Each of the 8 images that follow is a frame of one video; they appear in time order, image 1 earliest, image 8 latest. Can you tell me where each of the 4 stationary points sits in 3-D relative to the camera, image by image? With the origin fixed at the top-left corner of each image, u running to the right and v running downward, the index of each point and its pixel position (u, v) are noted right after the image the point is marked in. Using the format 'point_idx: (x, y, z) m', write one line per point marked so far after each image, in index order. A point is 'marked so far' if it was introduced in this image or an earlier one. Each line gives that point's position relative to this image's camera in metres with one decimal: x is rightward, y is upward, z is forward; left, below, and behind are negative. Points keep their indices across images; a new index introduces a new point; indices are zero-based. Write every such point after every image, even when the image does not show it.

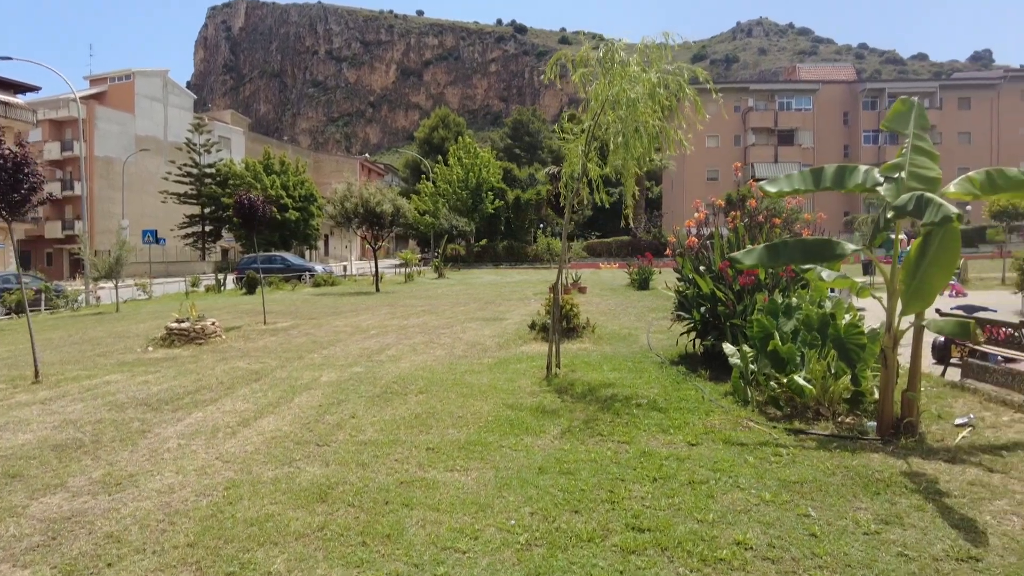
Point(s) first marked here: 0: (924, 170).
0: (+3.3, +1.0, +5.4) m
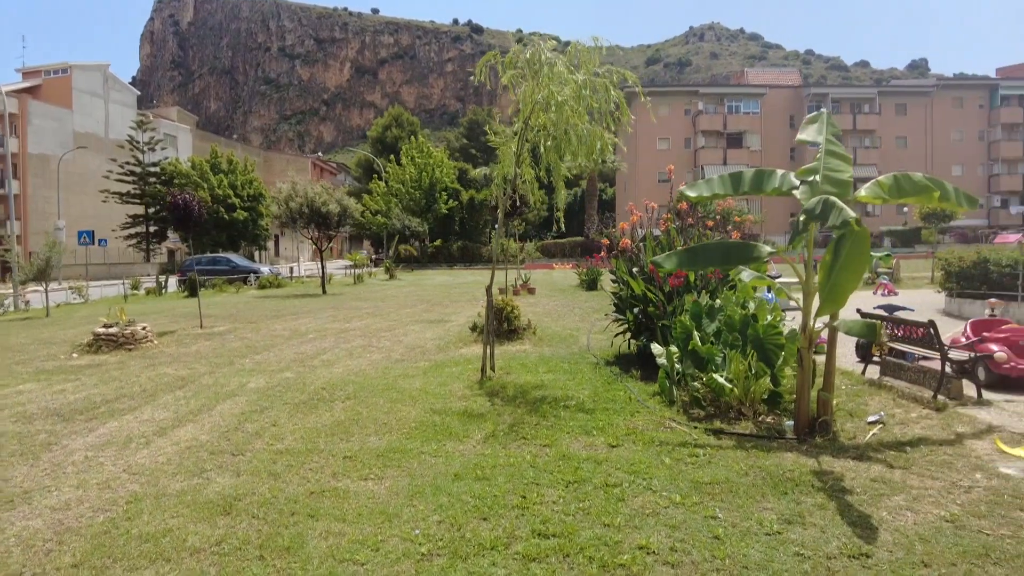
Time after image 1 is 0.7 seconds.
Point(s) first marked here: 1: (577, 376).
0: (+2.7, +0.9, +5.6) m
1: (+0.8, -1.1, +8.0) m
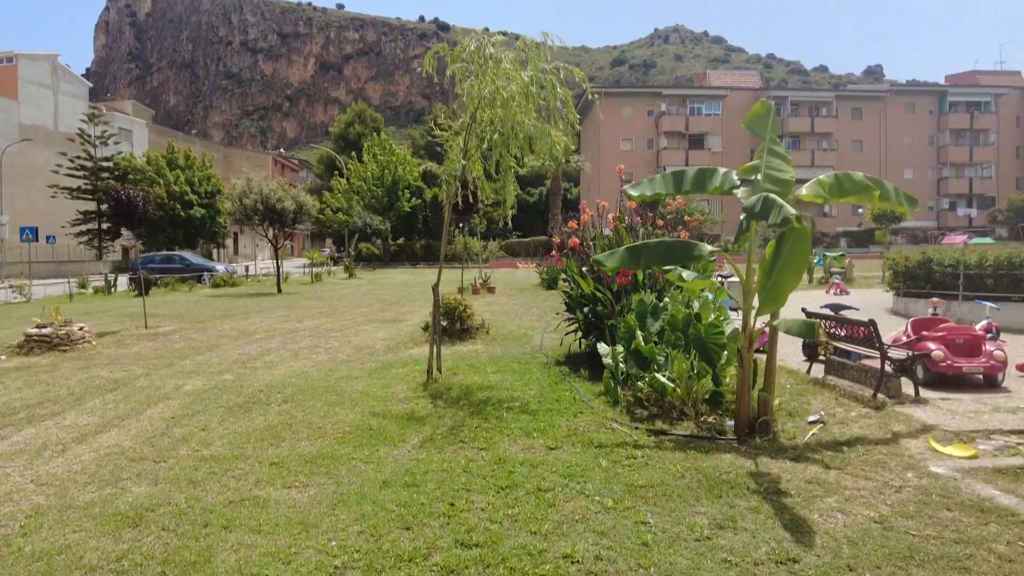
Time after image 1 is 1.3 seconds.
0: (+2.2, +0.9, +5.5) m
1: (+0.1, -1.1, +7.9) m
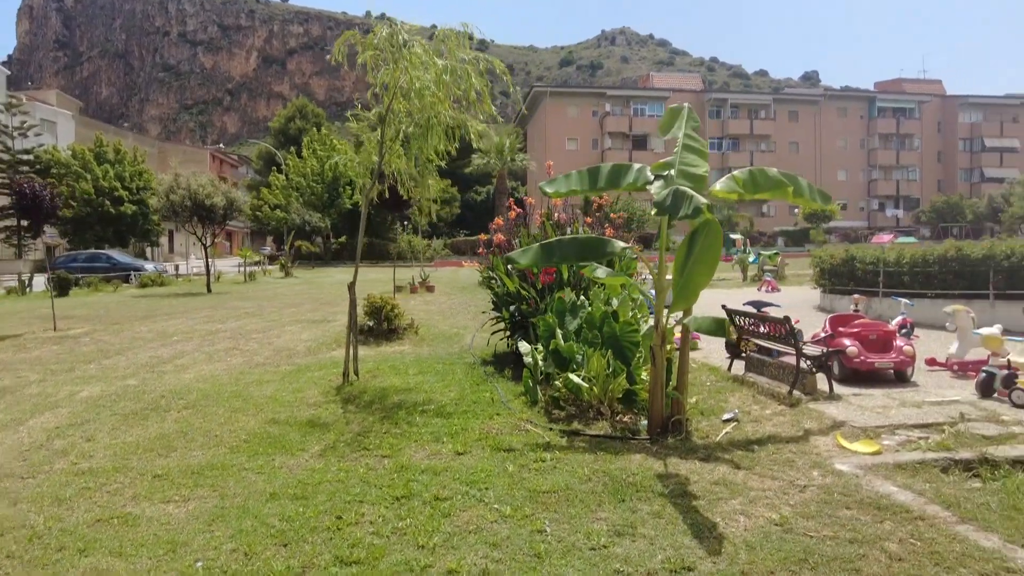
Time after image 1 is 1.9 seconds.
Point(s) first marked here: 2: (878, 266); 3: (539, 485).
0: (+1.5, +1.0, +5.4) m
1: (-0.8, -1.0, +7.6) m
2: (+6.2, +0.4, +11.3) m
3: (+0.2, -1.2, +4.2) m
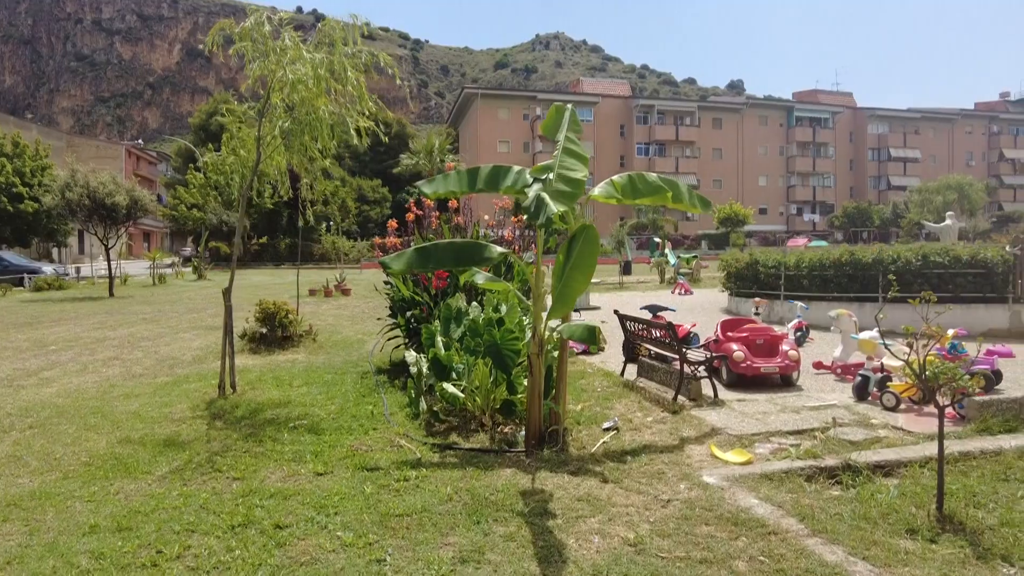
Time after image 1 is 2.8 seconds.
0: (+0.5, +0.9, +5.3) m
1: (-1.9, -1.1, +7.3) m
2: (+4.6, +0.3, +11.6) m
3: (-0.7, -1.3, +3.9) m
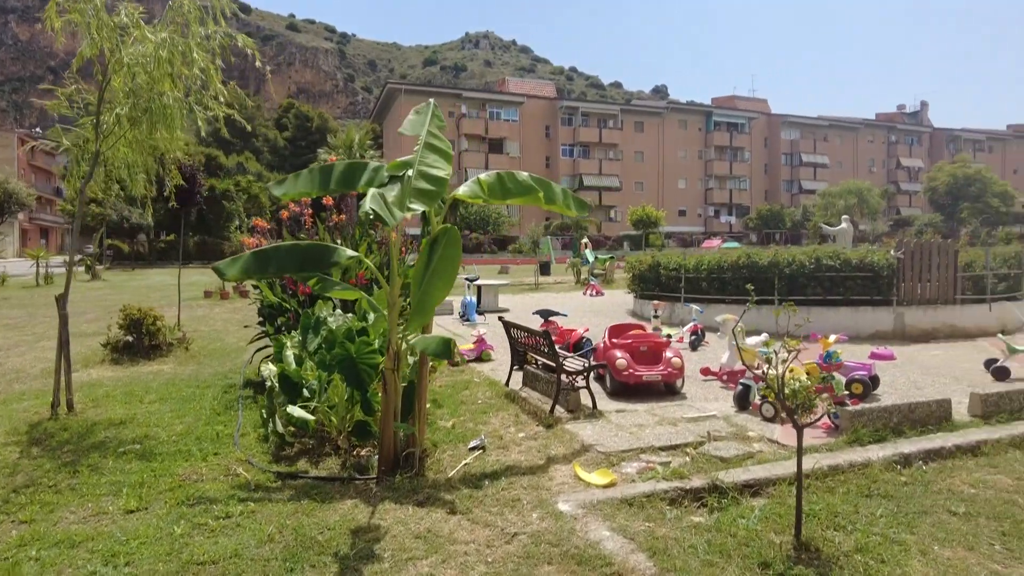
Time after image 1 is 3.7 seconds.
0: (-0.6, +0.9, +4.9) m
1: (-3.2, -1.1, +6.6) m
2: (+2.9, +0.3, +11.5) m
3: (-1.6, -1.4, +3.4) m
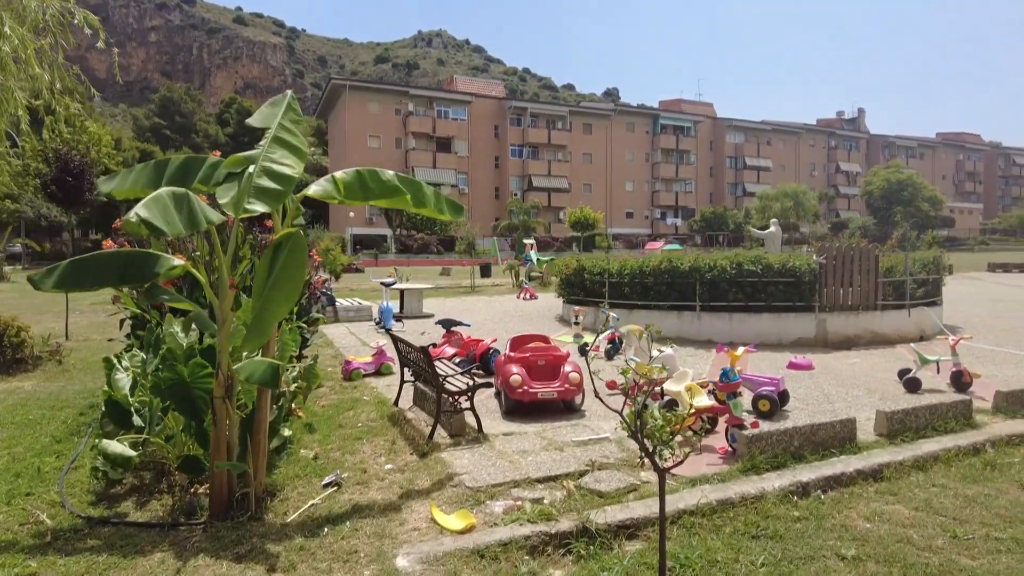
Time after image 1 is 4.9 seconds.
0: (-1.5, +0.8, +4.2) m
1: (-4.2, -1.2, +5.8) m
2: (+1.6, +0.2, +11.2) m
3: (-2.4, -1.4, +2.7) m
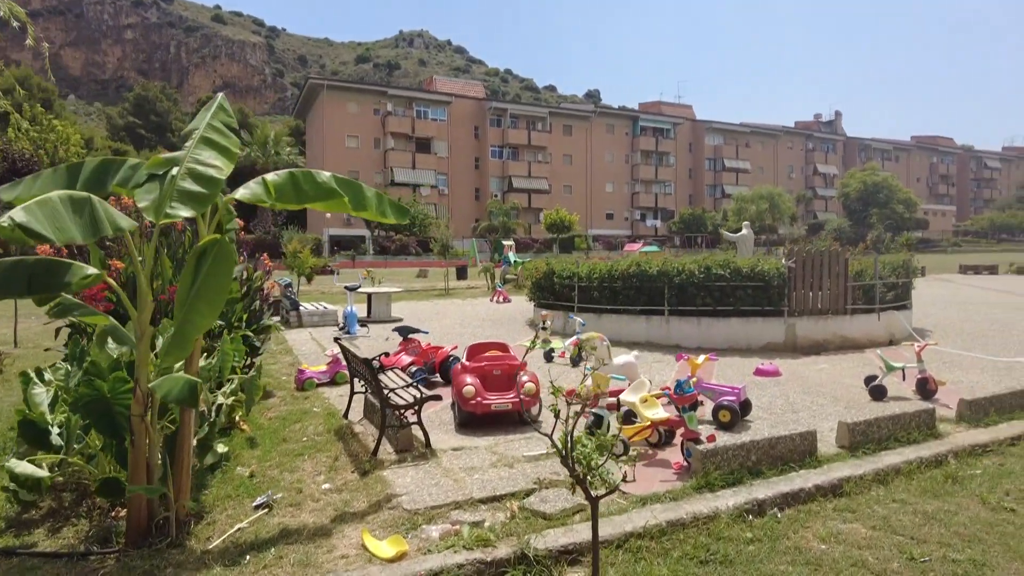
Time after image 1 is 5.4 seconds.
0: (-1.8, +0.7, +4.0) m
1: (-4.6, -1.3, +5.4) m
2: (+1.0, +0.1, +11.0) m
3: (-2.7, -1.5, +2.4) m
